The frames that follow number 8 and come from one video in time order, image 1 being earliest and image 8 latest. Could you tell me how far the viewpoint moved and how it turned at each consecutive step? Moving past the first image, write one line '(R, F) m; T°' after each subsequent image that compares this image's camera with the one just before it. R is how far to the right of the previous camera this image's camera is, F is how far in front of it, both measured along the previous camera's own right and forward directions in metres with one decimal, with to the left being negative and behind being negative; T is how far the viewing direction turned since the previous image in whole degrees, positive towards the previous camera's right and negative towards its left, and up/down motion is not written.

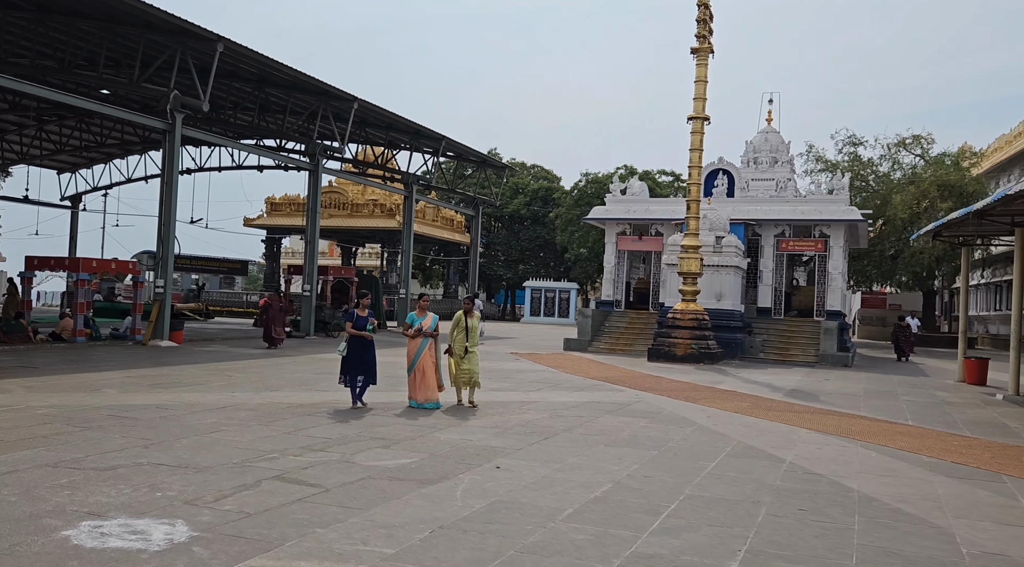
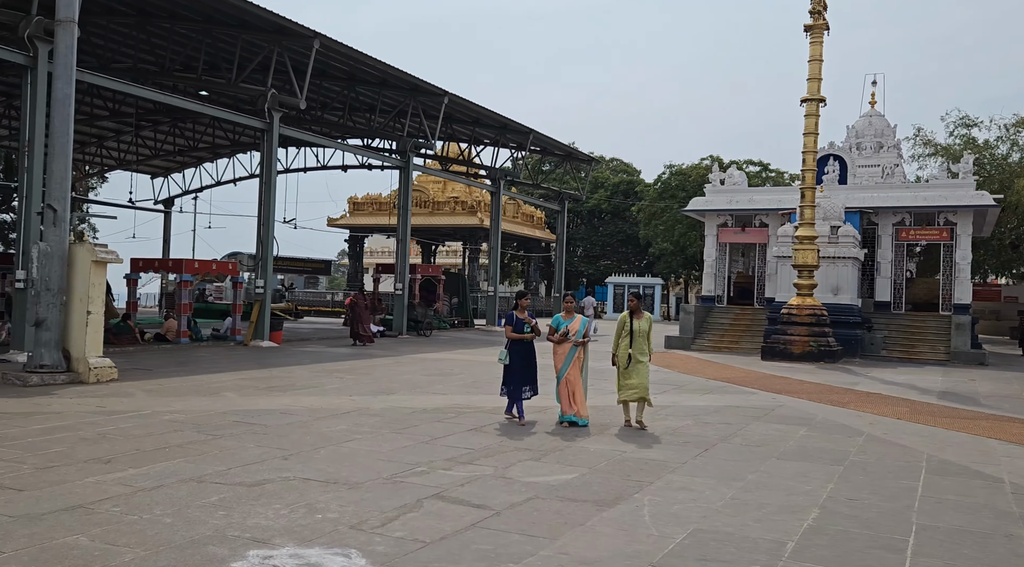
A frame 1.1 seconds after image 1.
(-0.7, +0.5) m; -5°
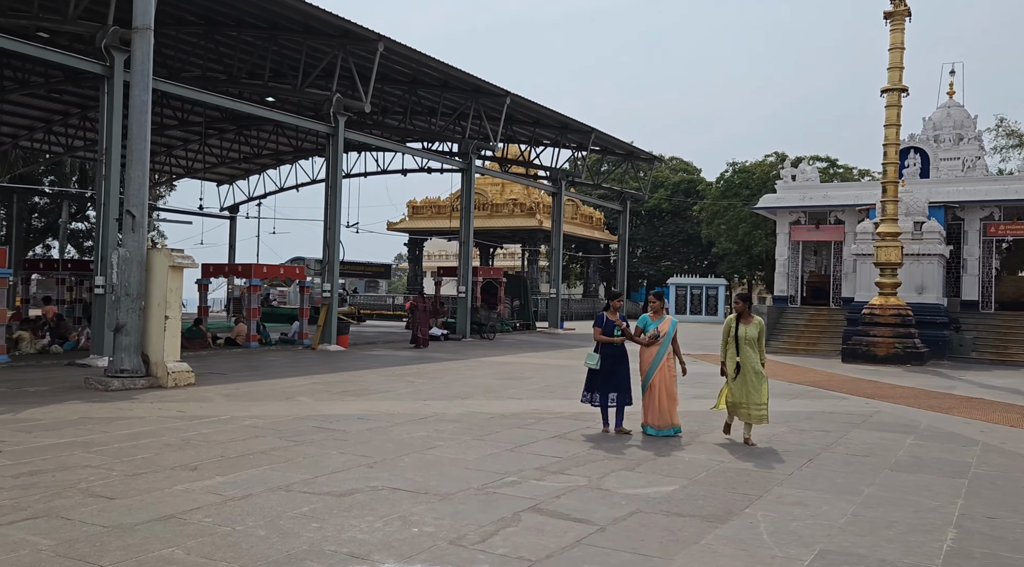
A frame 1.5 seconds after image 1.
(-0.3, +0.3) m; -4°
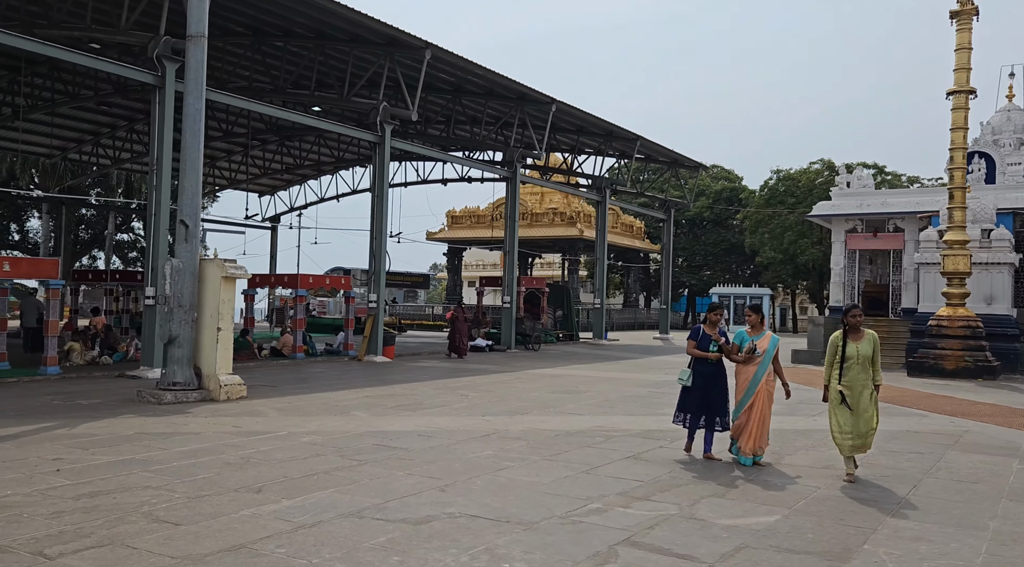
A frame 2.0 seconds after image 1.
(-0.3, +0.4) m; -2°
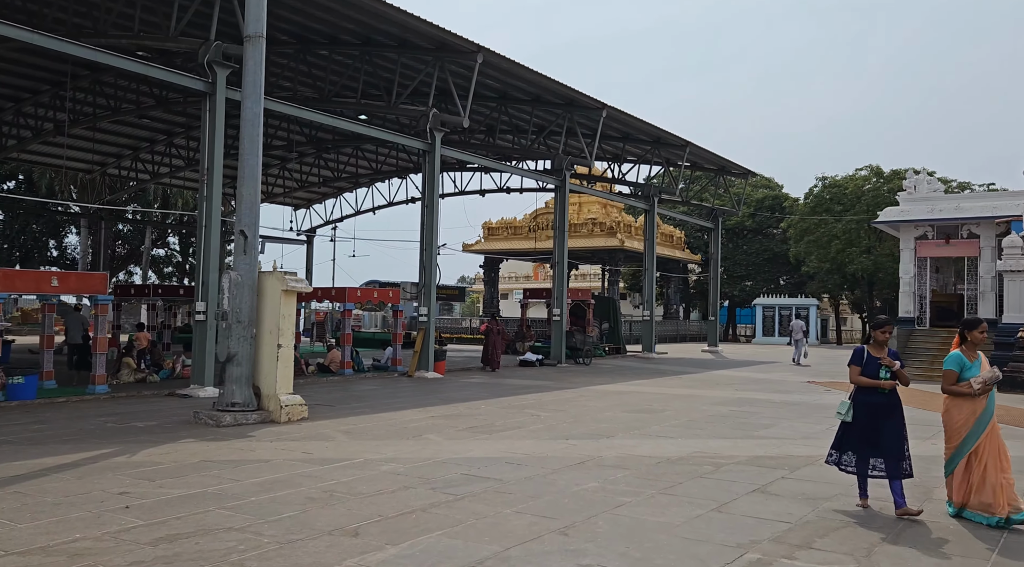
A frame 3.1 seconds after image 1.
(-0.6, +0.8) m; -2°
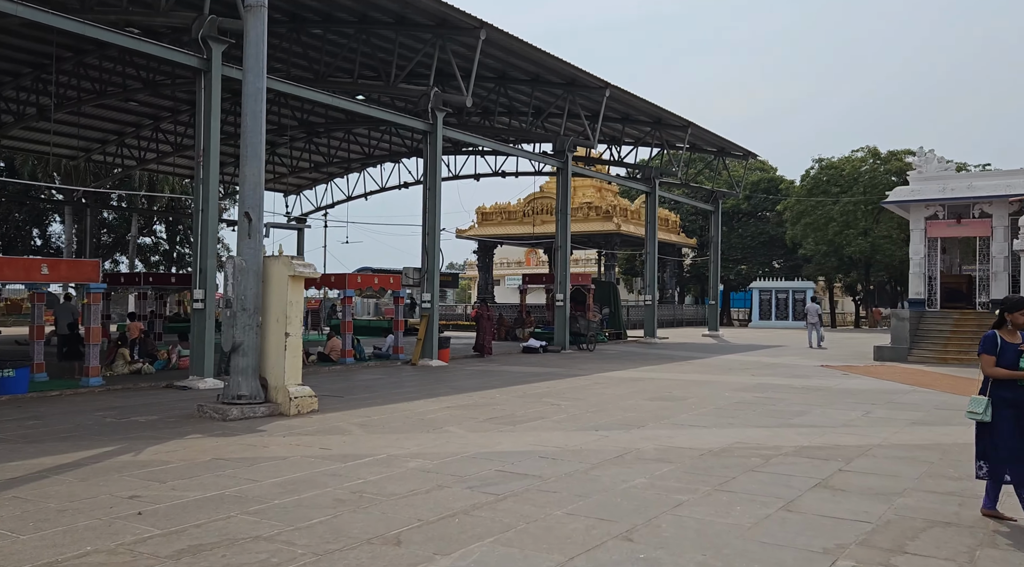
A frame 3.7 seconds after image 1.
(-0.4, +0.5) m; +1°
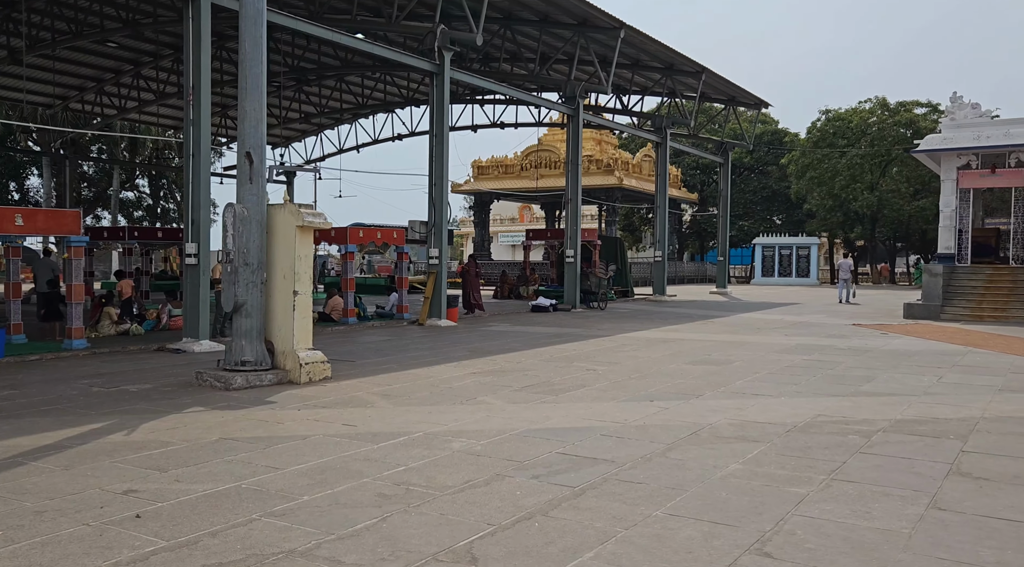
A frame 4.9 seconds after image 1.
(-0.5, +1.1) m; +1°
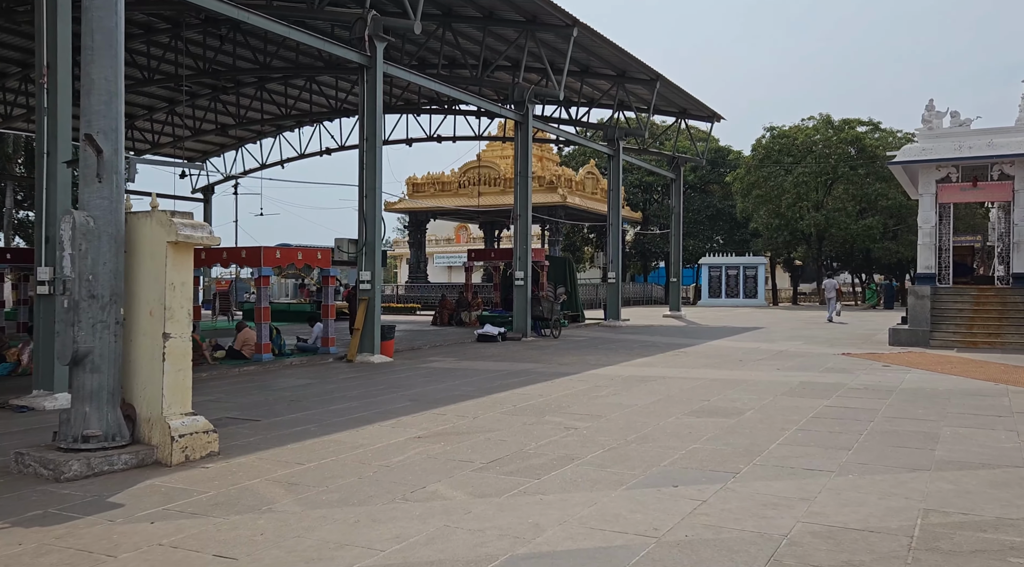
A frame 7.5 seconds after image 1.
(-0.2, +2.4) m; +4°
